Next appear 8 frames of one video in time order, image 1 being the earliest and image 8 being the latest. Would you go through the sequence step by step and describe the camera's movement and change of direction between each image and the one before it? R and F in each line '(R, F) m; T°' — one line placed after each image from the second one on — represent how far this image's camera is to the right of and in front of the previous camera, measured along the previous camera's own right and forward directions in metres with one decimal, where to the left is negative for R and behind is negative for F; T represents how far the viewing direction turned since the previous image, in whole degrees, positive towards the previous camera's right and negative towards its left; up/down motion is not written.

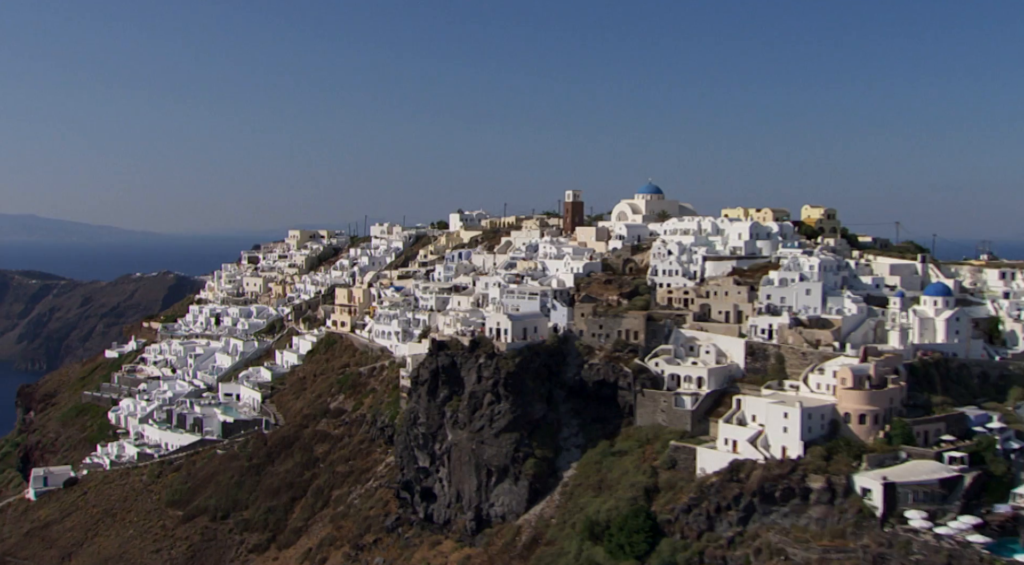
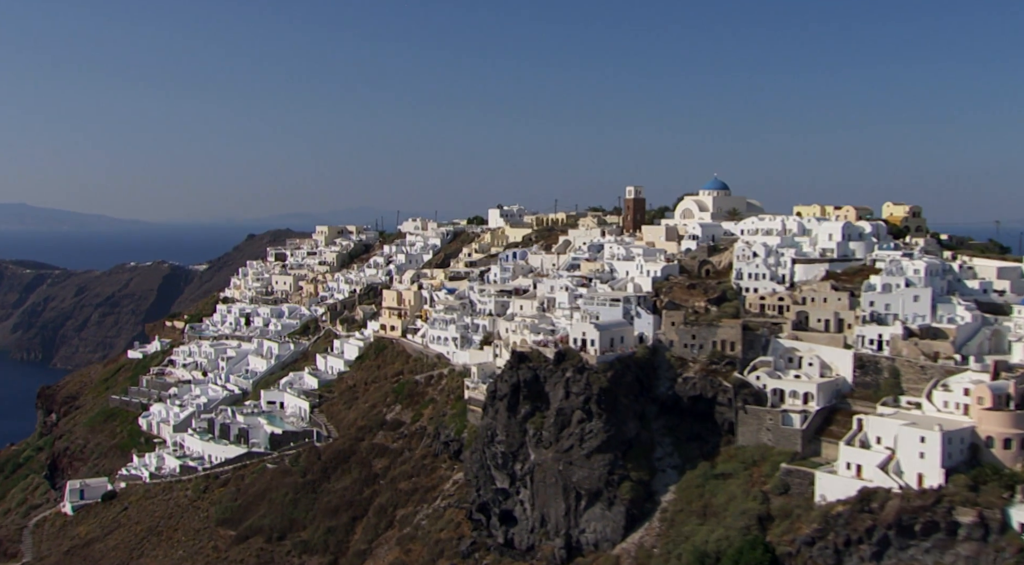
(-3.0, +2.3) m; 0°
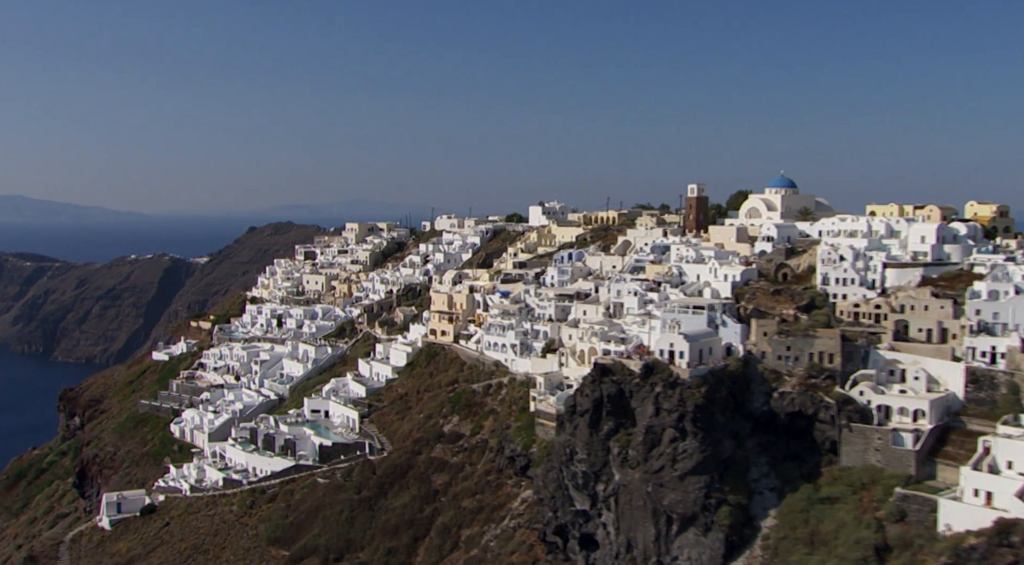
(-2.5, +2.0) m; 0°
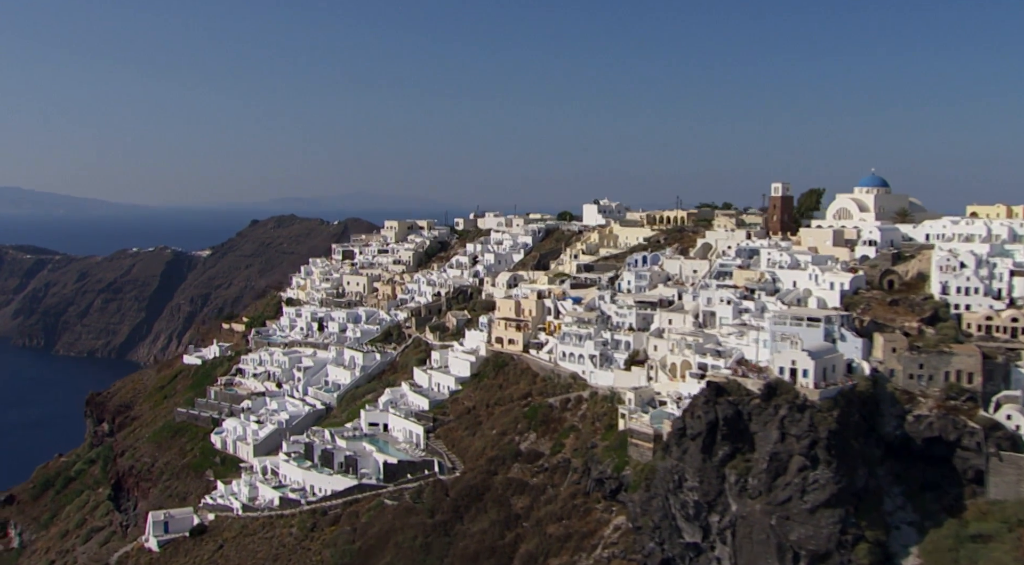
(-3.0, +2.4) m; 0°
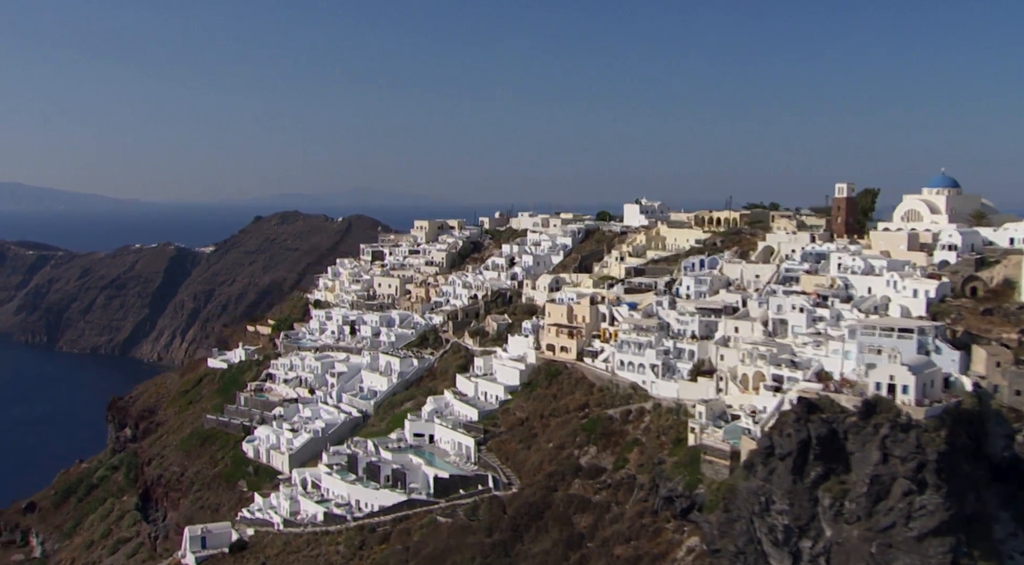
(-2.0, +1.6) m; 0°
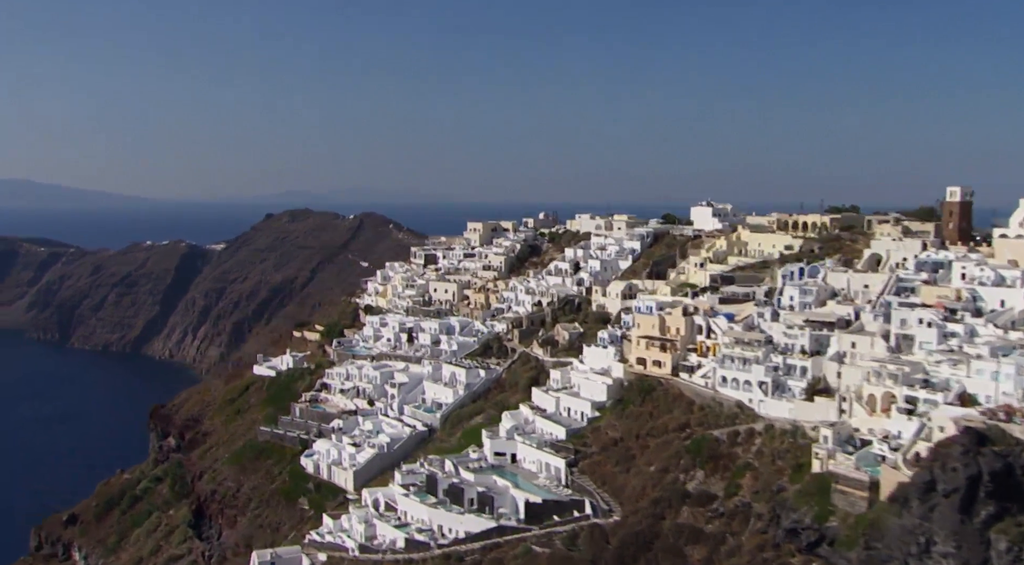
(-3.0, +2.2) m; -1°
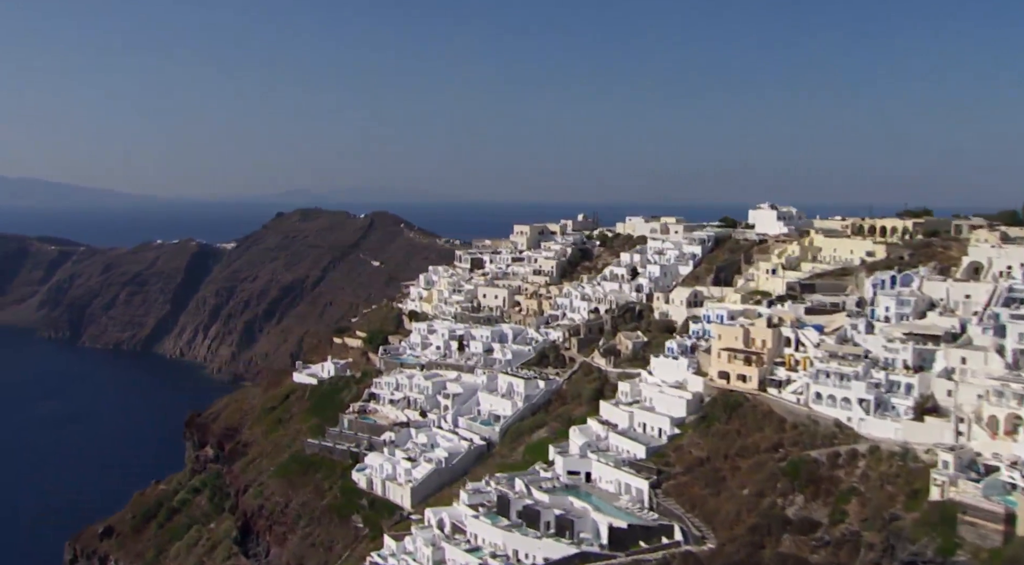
(-2.4, +1.8) m; -1°
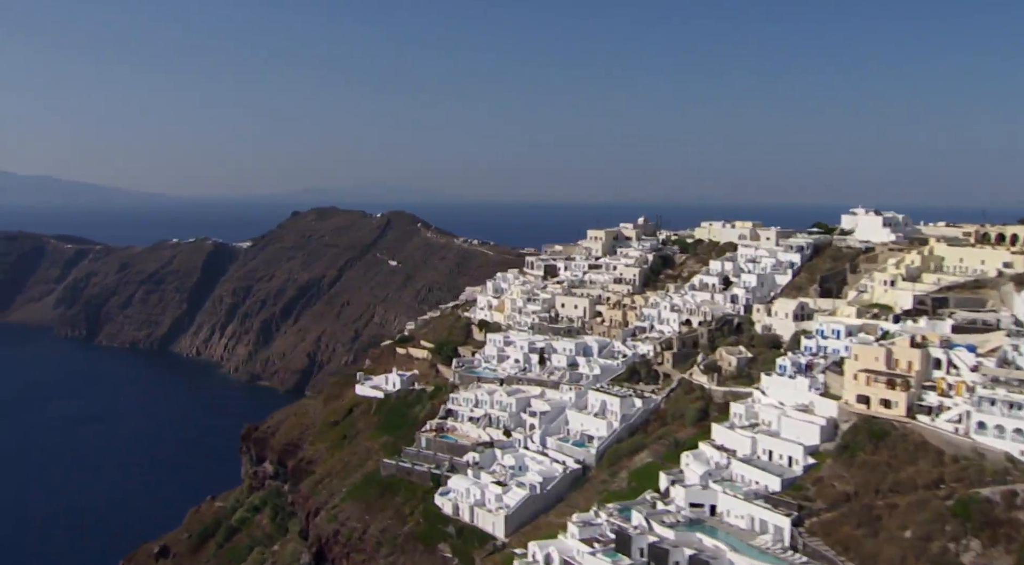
(-3.4, +2.6) m; -1°
